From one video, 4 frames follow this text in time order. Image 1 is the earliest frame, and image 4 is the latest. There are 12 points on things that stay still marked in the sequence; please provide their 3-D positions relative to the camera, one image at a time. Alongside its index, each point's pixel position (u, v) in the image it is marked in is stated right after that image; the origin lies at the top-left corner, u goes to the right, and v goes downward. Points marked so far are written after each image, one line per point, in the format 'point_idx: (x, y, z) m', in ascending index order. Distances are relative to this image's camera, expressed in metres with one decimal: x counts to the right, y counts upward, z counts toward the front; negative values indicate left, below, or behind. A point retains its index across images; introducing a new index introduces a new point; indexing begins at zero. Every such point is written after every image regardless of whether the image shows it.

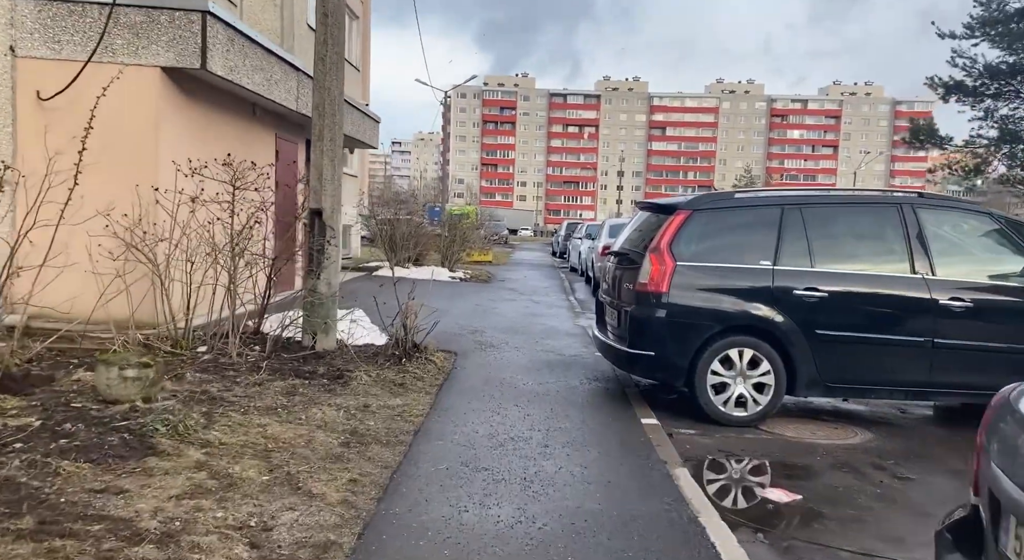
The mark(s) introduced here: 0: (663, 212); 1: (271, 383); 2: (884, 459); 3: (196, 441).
0: (+1.4, +0.6, +6.3) m
1: (-2.0, -0.9, +5.8) m
2: (+2.6, -1.3, +4.9) m
3: (-1.8, -0.9, +4.1) m
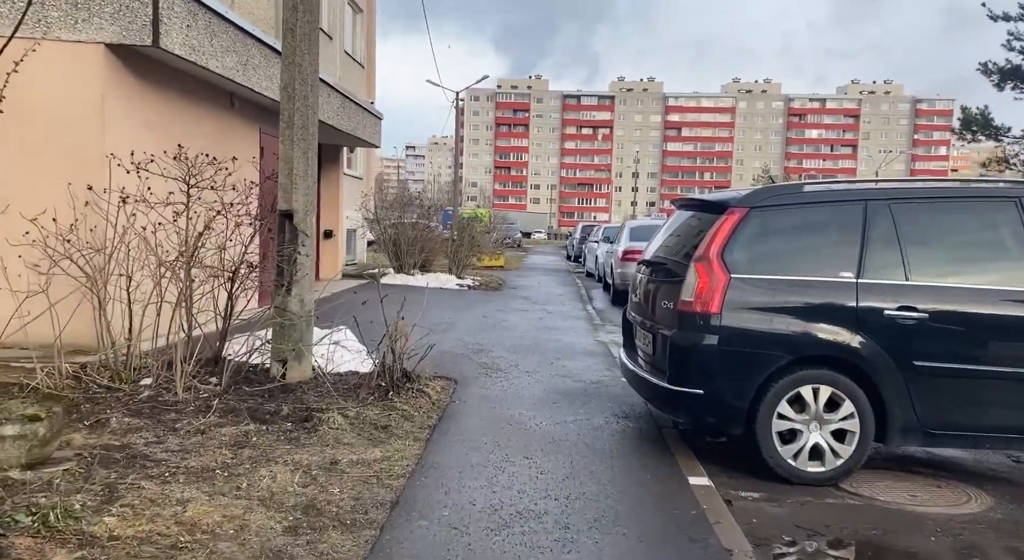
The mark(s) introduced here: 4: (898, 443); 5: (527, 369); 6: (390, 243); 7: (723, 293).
0: (+1.4, +0.5, +5.0) m
1: (-1.9, -1.0, +4.6) m
2: (+2.7, -1.4, +3.7) m
3: (-1.8, -1.1, +2.9) m
4: (+2.5, -1.0, +4.5) m
5: (+0.2, -0.9, +7.3) m
6: (-2.9, +0.9, +16.8) m
7: (+1.4, -0.1, +4.5) m
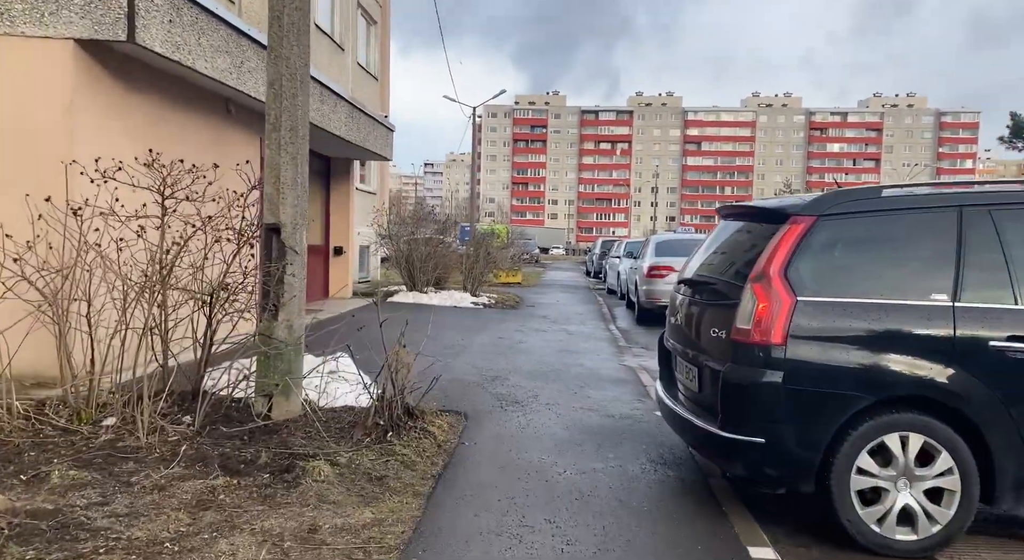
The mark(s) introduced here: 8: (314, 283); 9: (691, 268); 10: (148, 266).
0: (+1.5, +0.4, +4.2) m
1: (-1.8, -1.1, +3.9) m
2: (+2.8, -1.5, +2.8) m
3: (-1.8, -1.2, +2.2) m
4: (+2.6, -1.2, +3.6) m
5: (+0.3, -1.1, +6.5) m
6: (-2.5, +0.4, +16.1) m
7: (+1.5, -0.2, +3.7) m
8: (-4.0, -0.1, +14.0) m
9: (+1.3, +0.1, +5.1) m
10: (-2.5, +0.1, +4.9) m
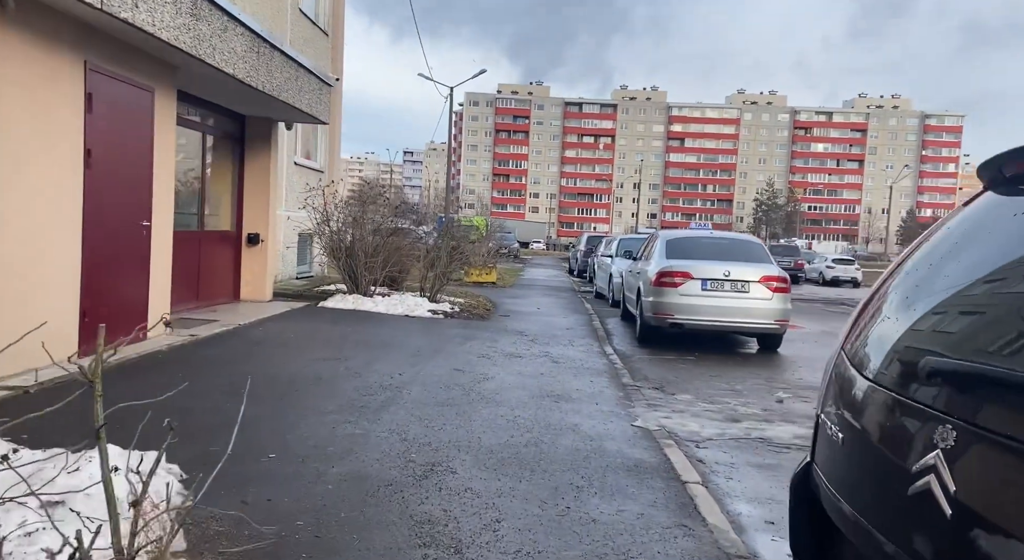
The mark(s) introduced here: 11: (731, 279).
0: (+1.3, +0.2, +1.1) m
1: (-2.0, -1.2, +0.7) m
2: (+2.6, -1.7, -0.2) m
3: (-1.9, -1.3, -1.0) m
4: (+2.4, -1.4, +0.6) m
5: (0.0, -1.3, +3.4) m
6: (-3.1, +0.5, +12.9) m
7: (+1.3, -0.4, +0.6) m
8: (-4.5, 0.0, +10.7) m
9: (+1.1, -0.1, +2.0) m
10: (-2.7, 0.0, +1.6) m
11: (+3.1, 0.0, +9.8) m
